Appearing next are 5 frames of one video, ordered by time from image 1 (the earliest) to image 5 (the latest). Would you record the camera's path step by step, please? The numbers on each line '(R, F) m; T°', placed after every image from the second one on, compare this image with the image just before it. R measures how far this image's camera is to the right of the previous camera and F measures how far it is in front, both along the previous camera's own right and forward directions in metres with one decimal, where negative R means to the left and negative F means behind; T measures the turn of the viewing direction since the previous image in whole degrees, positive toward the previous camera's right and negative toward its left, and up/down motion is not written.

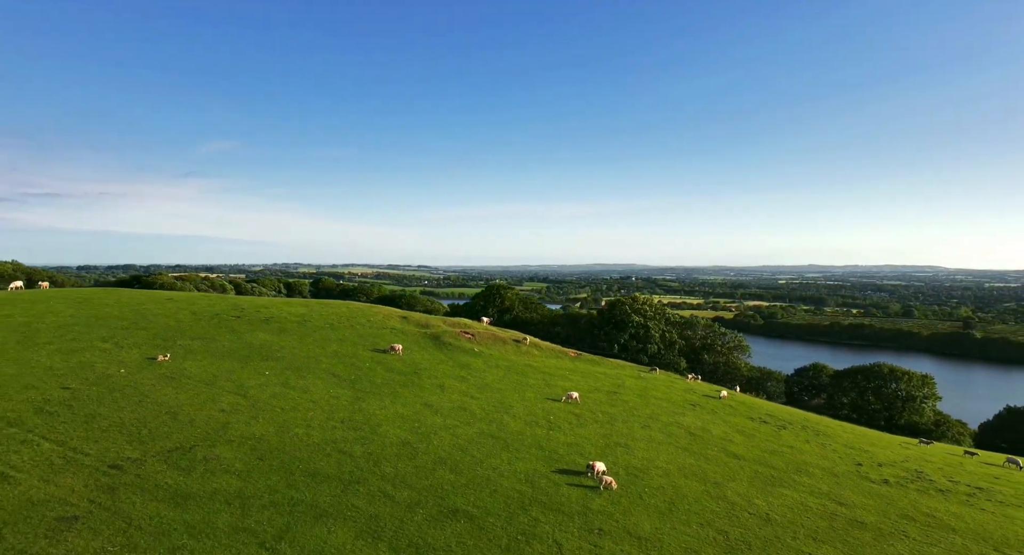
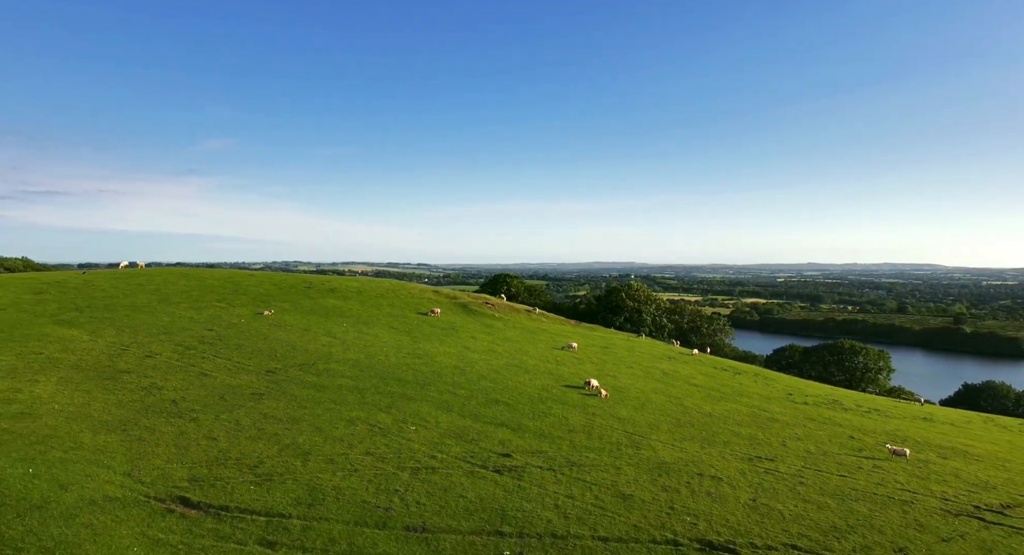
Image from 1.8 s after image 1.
(-1.2, -11.3) m; 0°
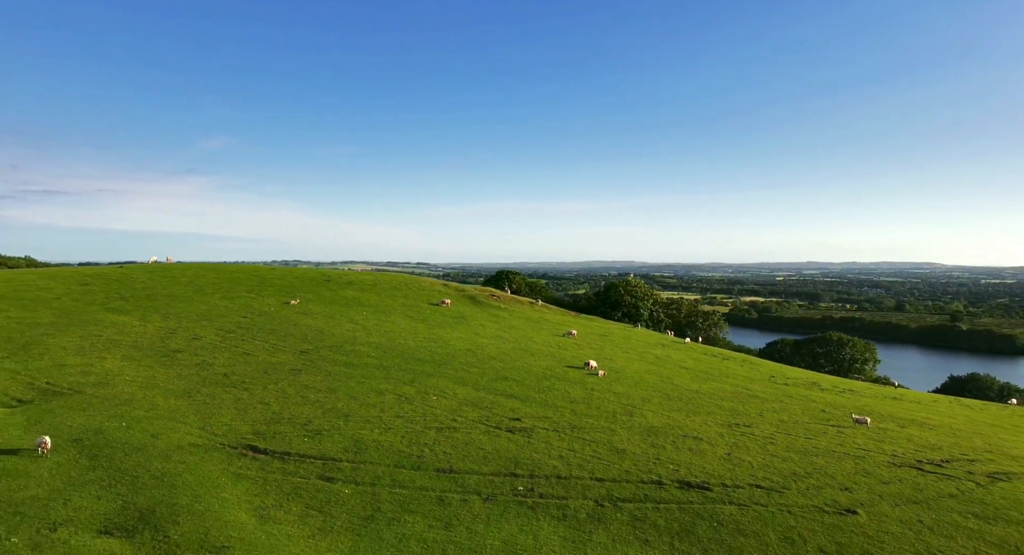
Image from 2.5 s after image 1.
(-0.5, -4.1) m; 0°
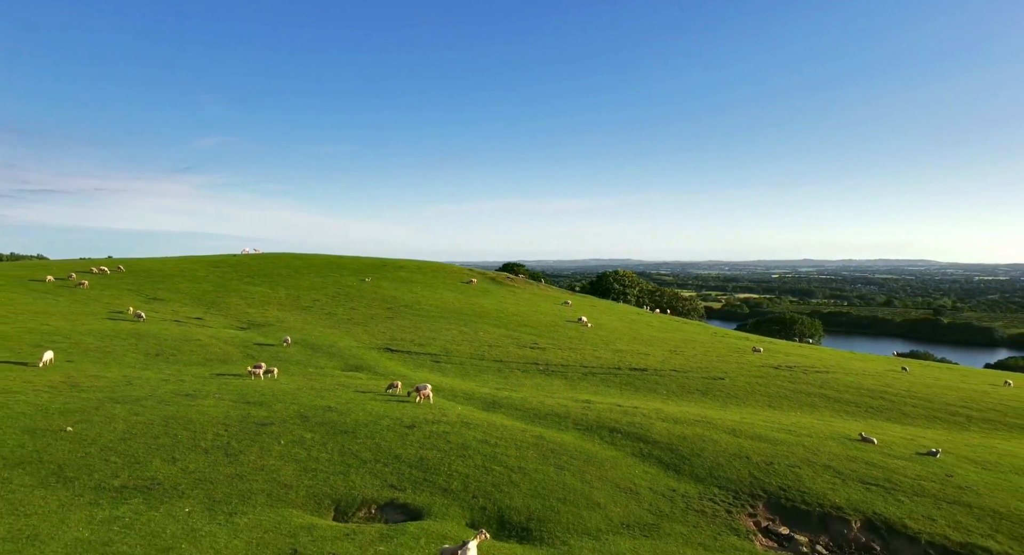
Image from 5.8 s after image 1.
(-1.7, -18.5) m; 0°
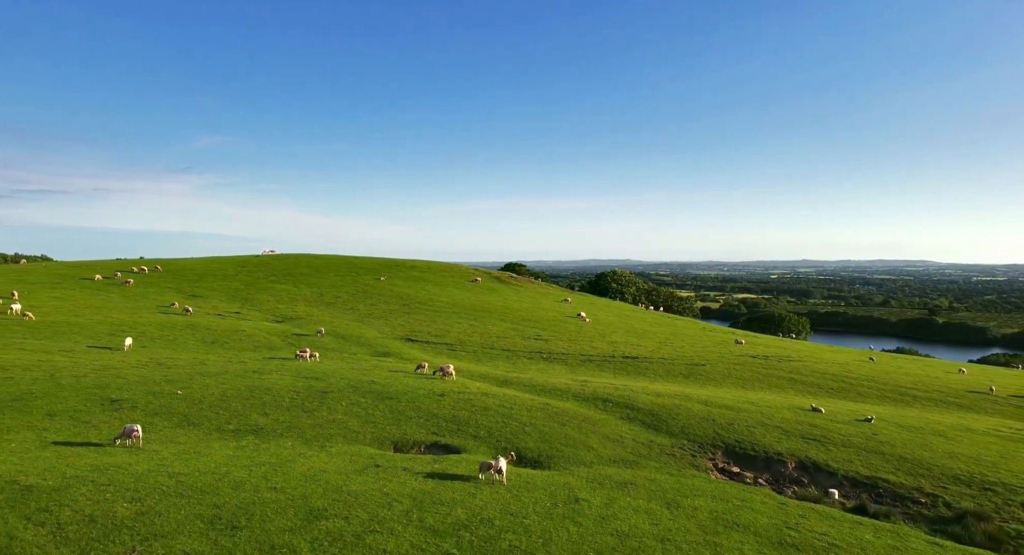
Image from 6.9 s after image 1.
(-0.5, -5.4) m; 0°
